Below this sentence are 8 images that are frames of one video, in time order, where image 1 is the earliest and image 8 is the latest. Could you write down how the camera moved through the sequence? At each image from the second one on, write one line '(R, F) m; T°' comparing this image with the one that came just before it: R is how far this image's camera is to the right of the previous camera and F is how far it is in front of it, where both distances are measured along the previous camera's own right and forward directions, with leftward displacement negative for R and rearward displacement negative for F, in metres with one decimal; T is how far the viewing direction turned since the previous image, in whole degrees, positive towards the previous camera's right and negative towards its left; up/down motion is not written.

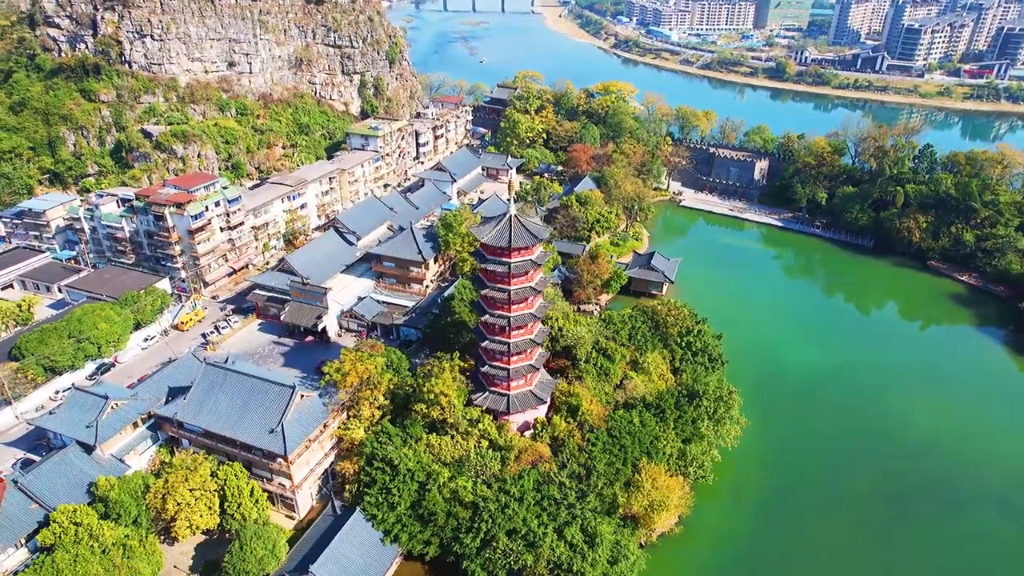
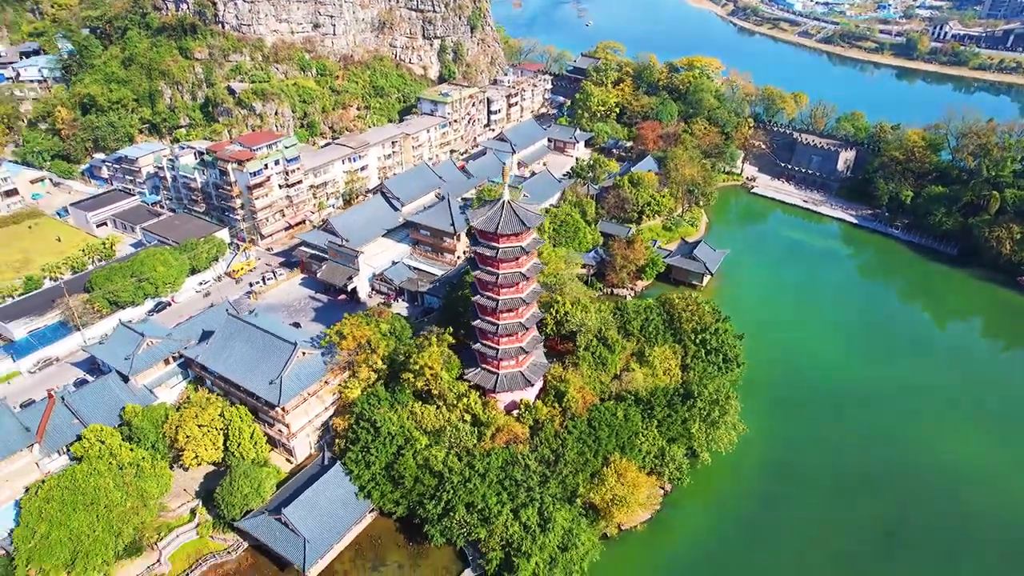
(+3.7, -0.1) m; -9°
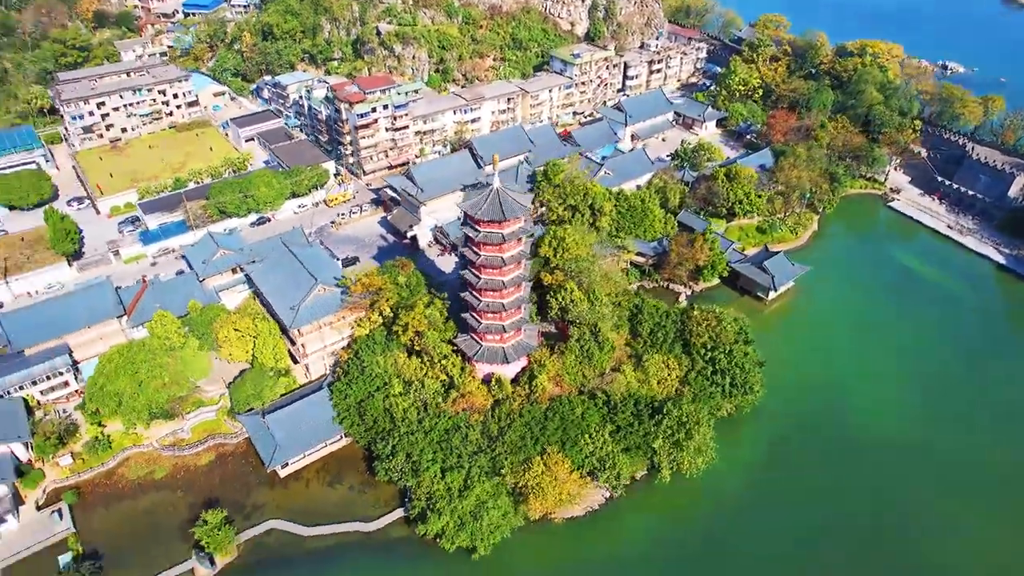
(+6.9, +0.1) m; -16°
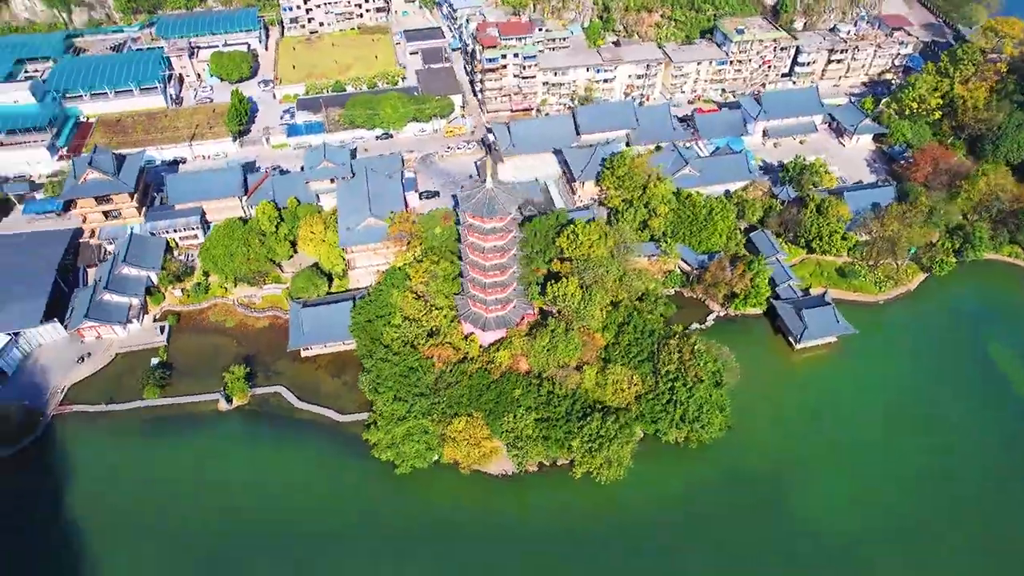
(+8.5, -1.3) m; -17°
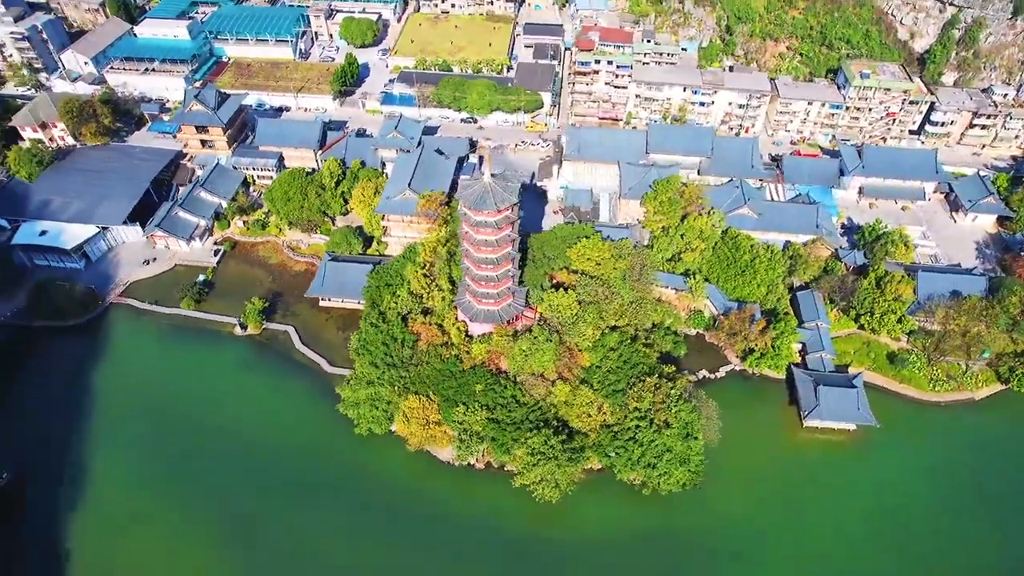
(+6.2, +0.7) m; -12°
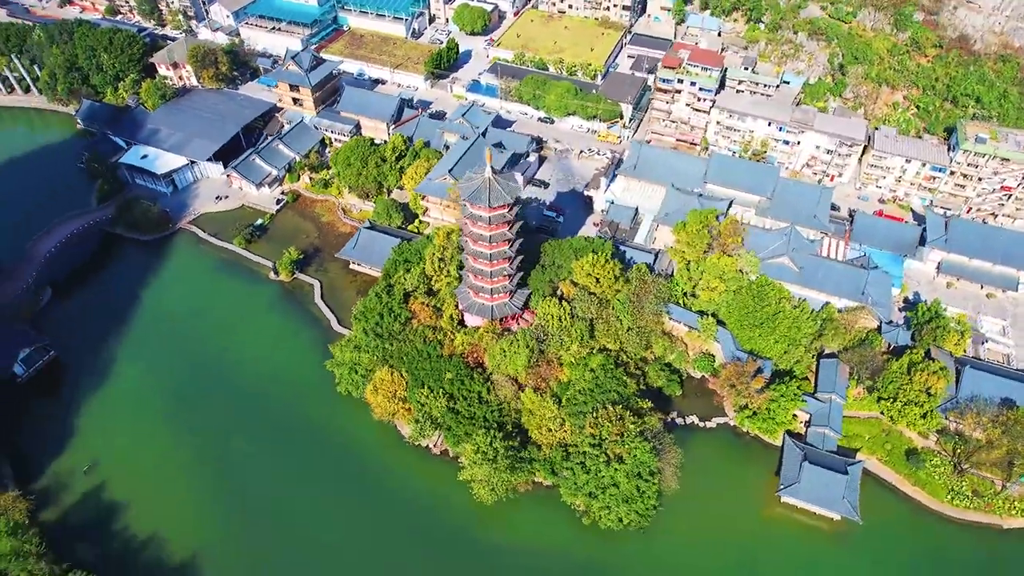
(+5.6, +0.5) m; -11°
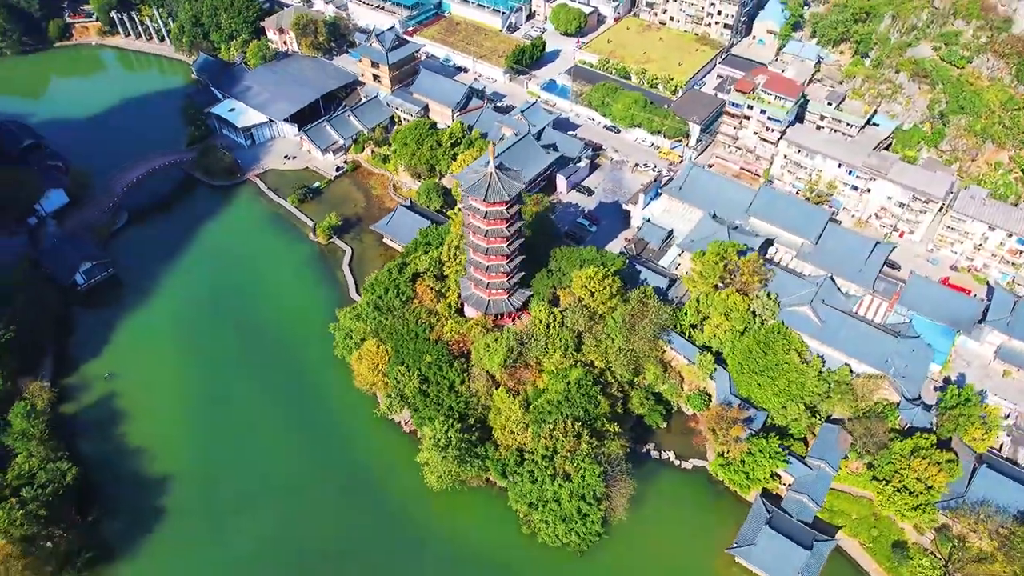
(+4.9, +0.4) m; -10°
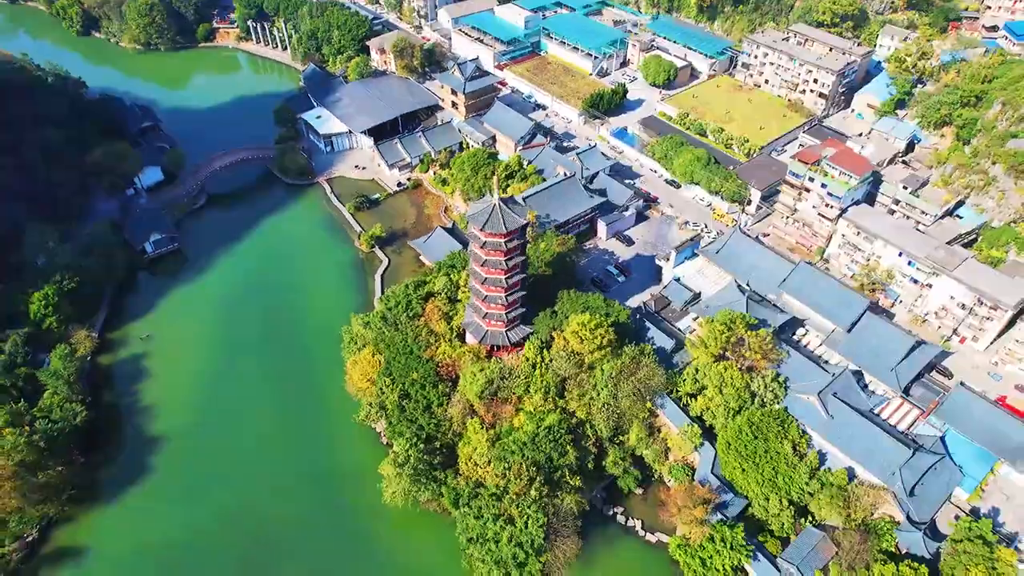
(+4.7, +0.4) m; -10°
